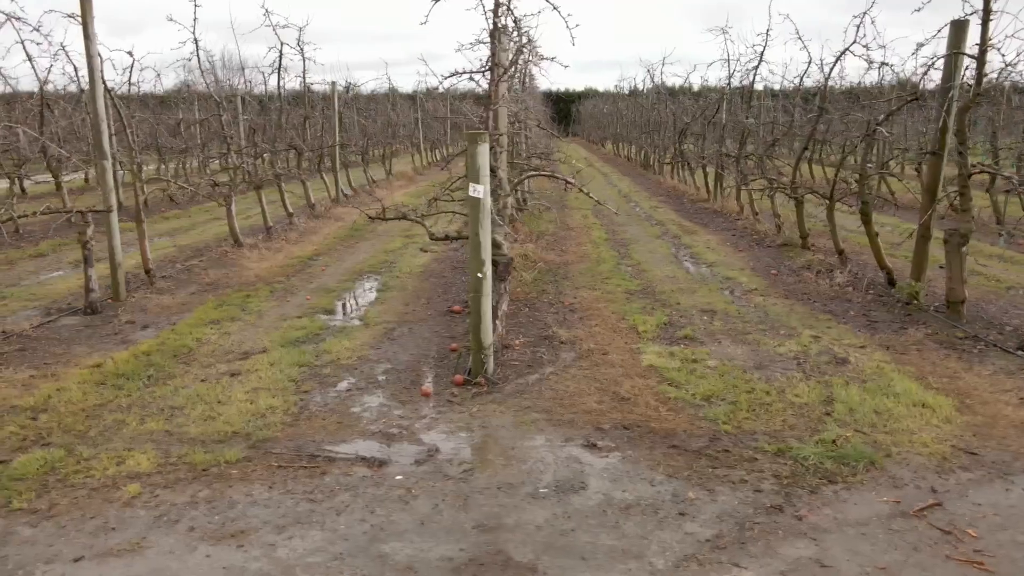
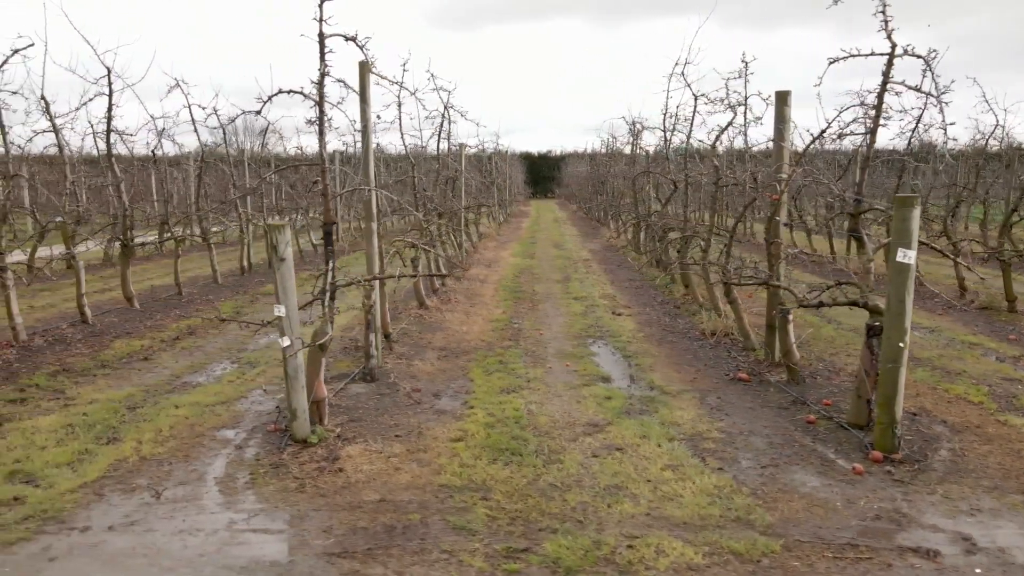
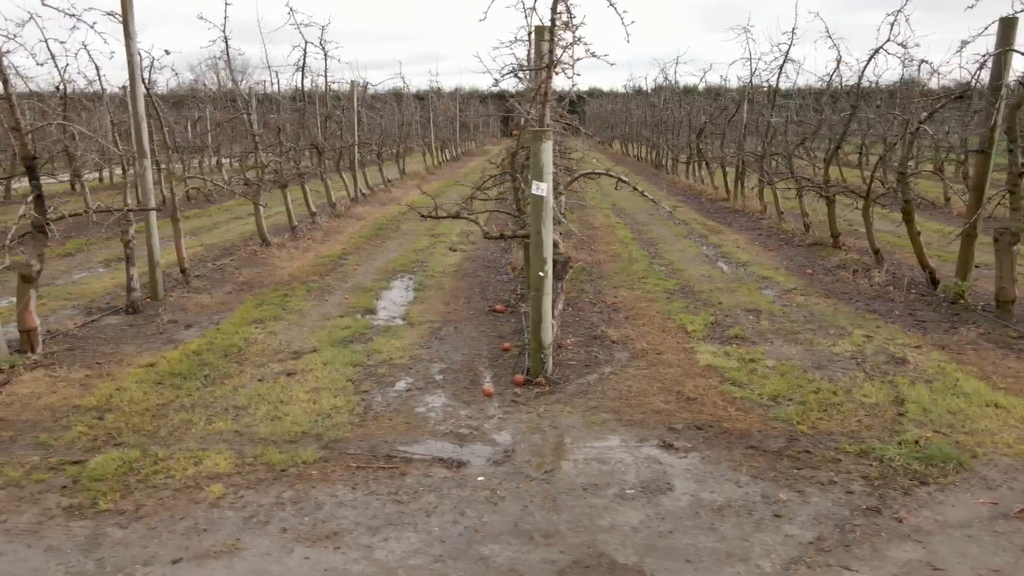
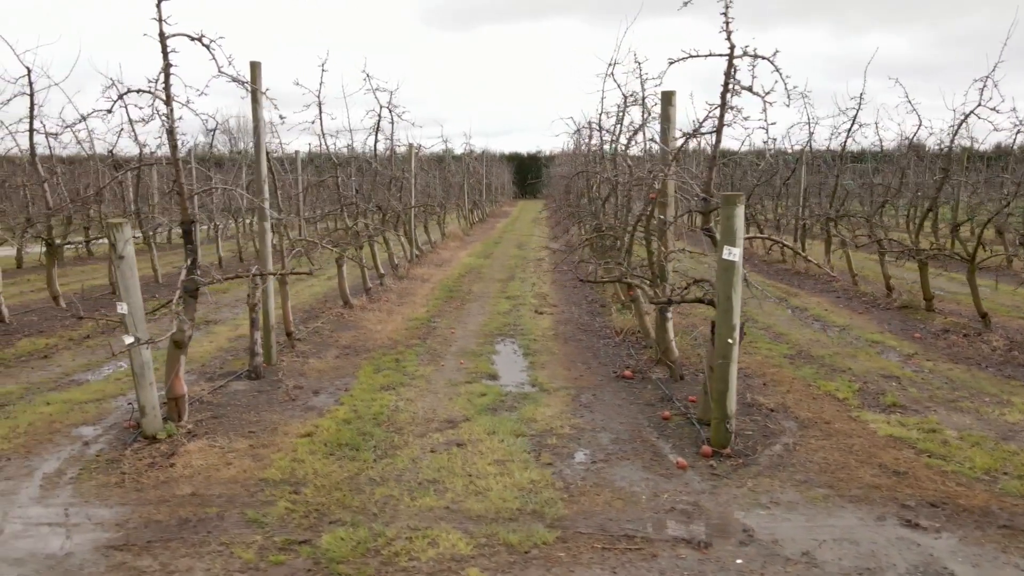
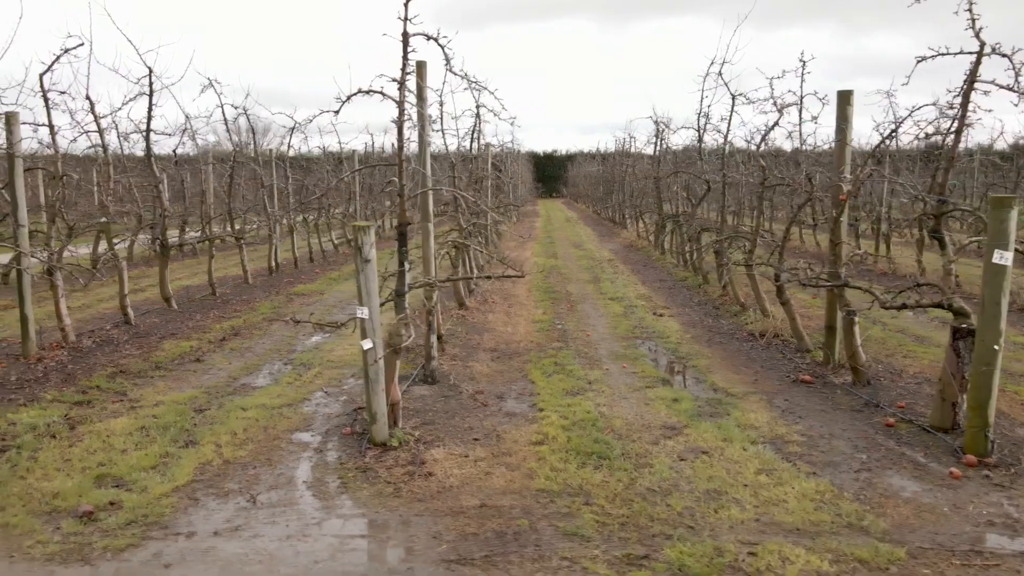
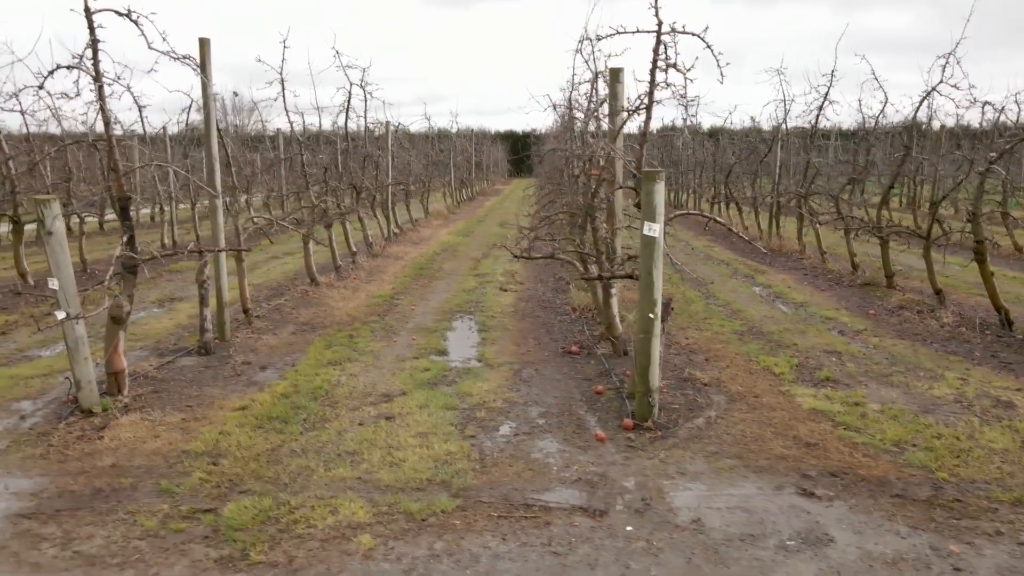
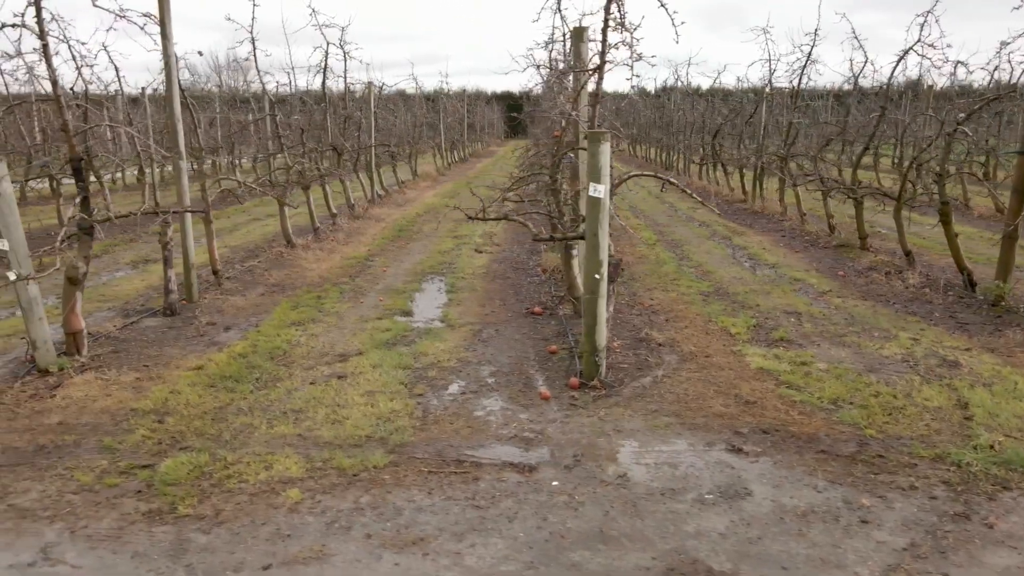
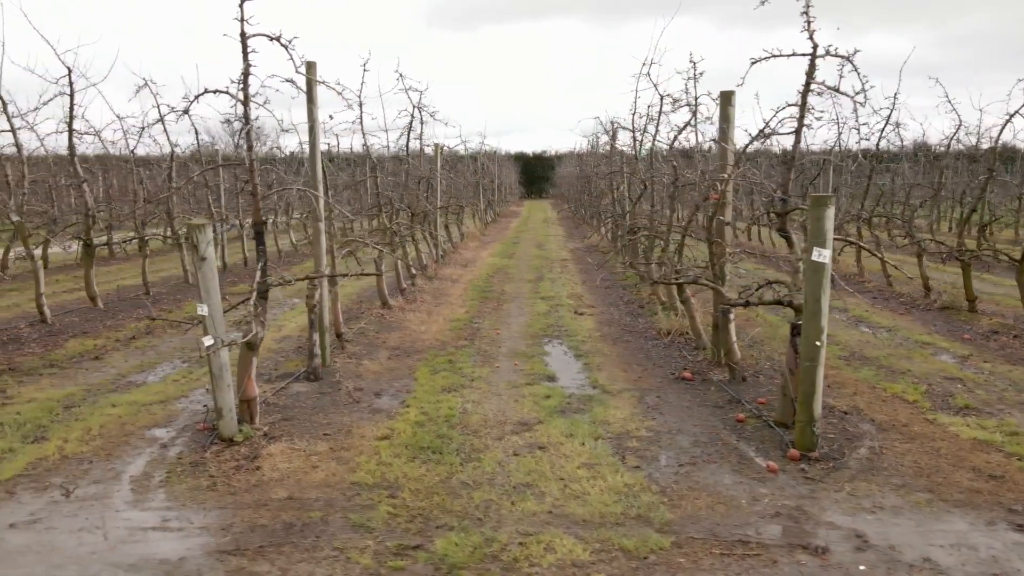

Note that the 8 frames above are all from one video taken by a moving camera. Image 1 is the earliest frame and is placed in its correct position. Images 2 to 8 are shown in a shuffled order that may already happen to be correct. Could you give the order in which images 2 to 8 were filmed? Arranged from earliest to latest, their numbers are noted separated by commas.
3, 7, 6, 4, 8, 2, 5
